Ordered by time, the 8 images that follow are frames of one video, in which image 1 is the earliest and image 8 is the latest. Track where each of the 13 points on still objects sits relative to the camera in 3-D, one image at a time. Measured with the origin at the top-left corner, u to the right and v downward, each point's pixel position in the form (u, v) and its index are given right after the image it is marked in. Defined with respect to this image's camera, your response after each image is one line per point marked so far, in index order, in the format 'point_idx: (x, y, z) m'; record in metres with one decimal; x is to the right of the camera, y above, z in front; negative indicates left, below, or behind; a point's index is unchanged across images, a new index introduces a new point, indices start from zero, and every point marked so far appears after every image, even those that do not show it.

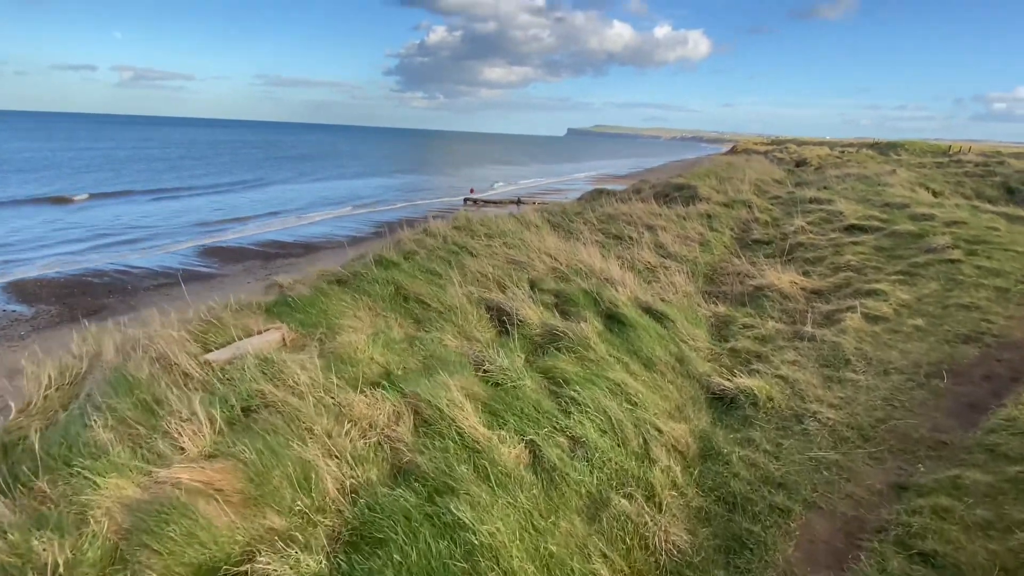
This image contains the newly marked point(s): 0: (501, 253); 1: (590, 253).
0: (-0.2, +0.5, +7.6) m
1: (+1.3, +0.6, +8.6) m
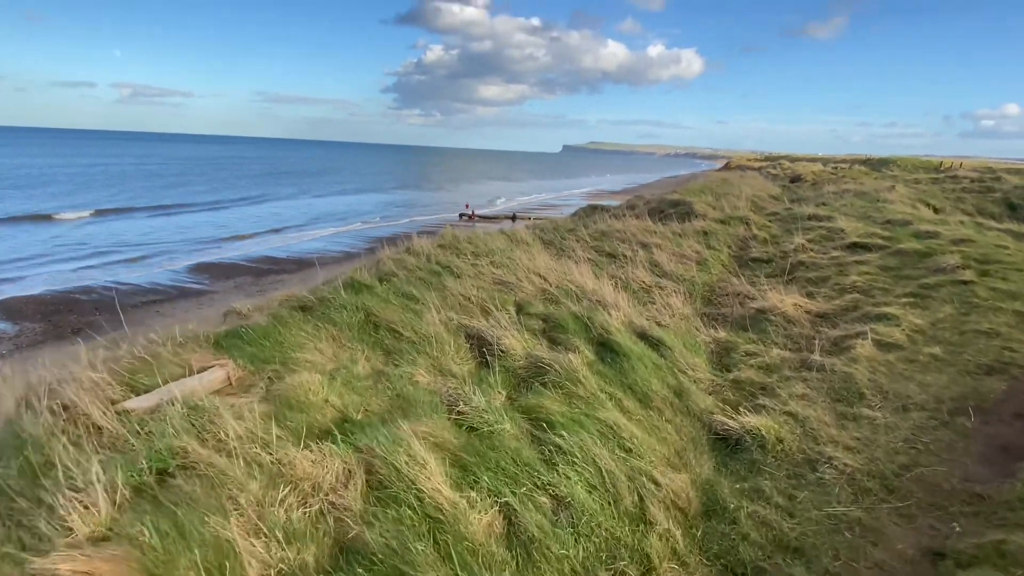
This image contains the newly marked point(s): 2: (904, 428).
0: (-0.4, +0.2, +7.2) m
1: (+1.2, +0.3, +8.1) m
2: (+3.0, -1.1, +3.9) m
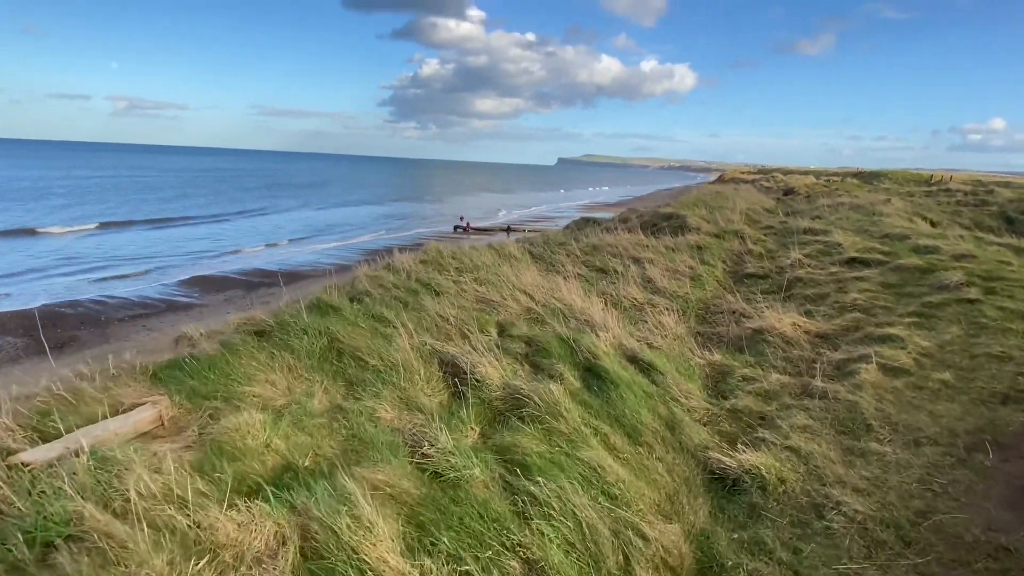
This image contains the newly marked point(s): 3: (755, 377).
0: (-0.6, 0.0, +6.8) m
1: (+0.9, 0.0, +7.8) m
2: (+2.9, -1.3, +3.6) m
3: (+2.5, -0.9, +5.1) m
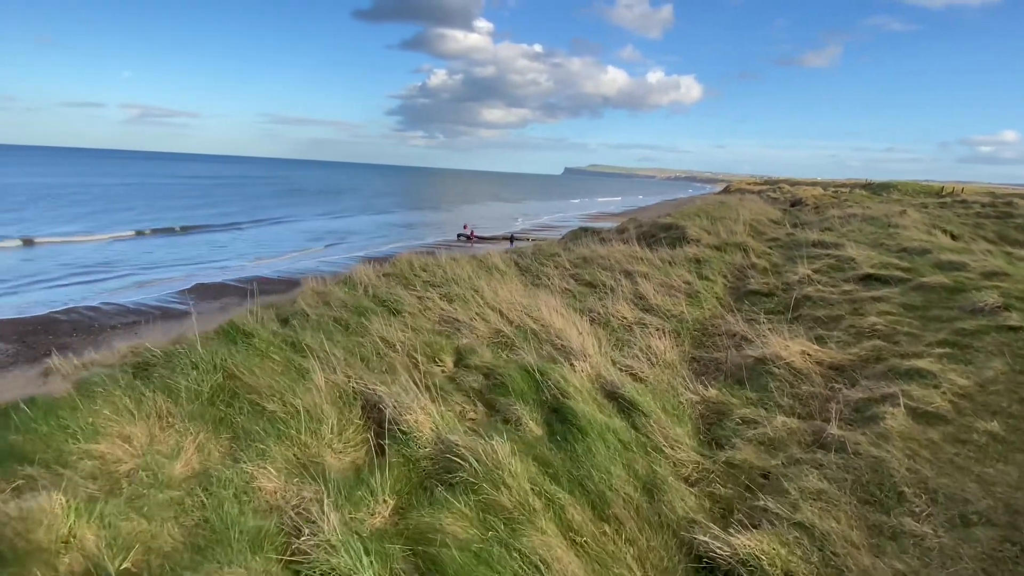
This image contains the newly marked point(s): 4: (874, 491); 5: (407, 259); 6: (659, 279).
0: (-0.9, -0.2, +6.0) m
1: (+0.6, -0.3, +7.0) m
2: (+2.5, -1.4, +2.7) m
3: (+2.1, -1.1, +4.3) m
4: (+2.4, -1.3, +3.3) m
5: (-1.7, +0.5, +8.3) m
6: (+2.5, +0.2, +8.5) m
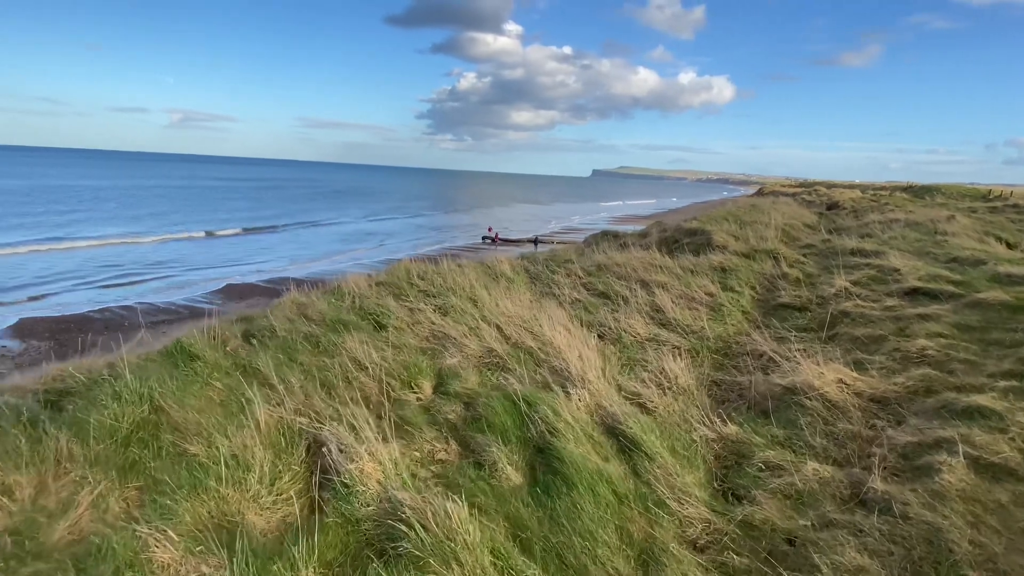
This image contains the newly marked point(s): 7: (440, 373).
0: (-1.0, -0.4, +5.5) m
1: (+0.6, -0.4, +6.4) m
2: (+2.2, -1.6, +2.1) m
3: (+1.9, -1.3, +3.6) m
4: (+2.2, -1.5, +2.6) m
5: (-1.6, +0.3, +7.9) m
6: (+2.6, 0.0, +7.8) m
7: (-0.6, -0.7, +4.3) m
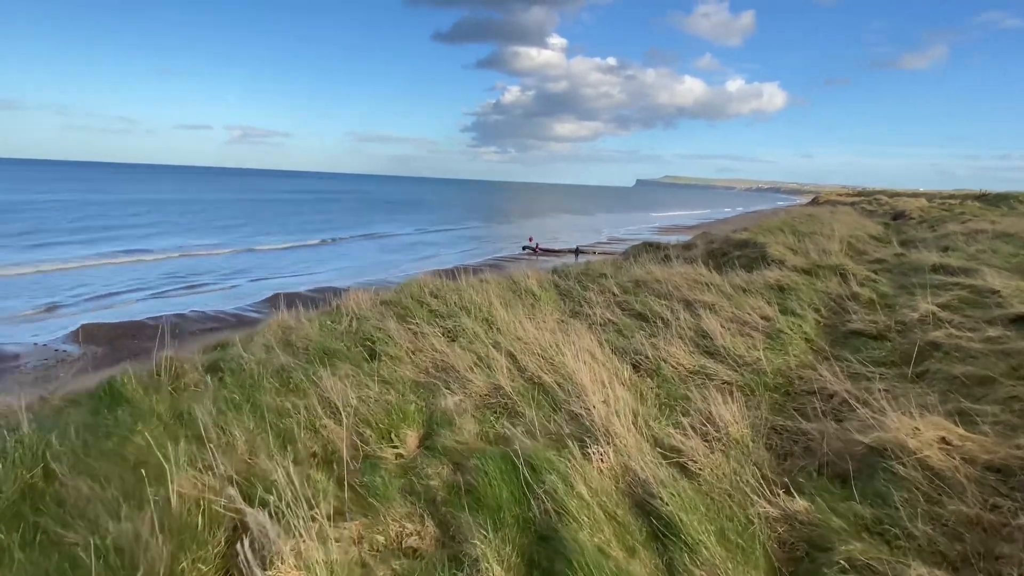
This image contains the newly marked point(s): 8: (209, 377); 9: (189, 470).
0: (-0.8, -0.6, +4.8) m
1: (+0.8, -0.7, +5.6) m
2: (+2.1, -1.8, +1.1) m
3: (+1.9, -1.5, +2.7) m
4: (+2.1, -1.7, +1.7) m
5: (-1.3, +0.1, +7.2) m
6: (+2.9, -0.3, +6.8) m
7: (-0.6, -0.9, +3.6) m
8: (-2.1, -0.6, +3.5) m
9: (-1.6, -0.9, +2.4) m
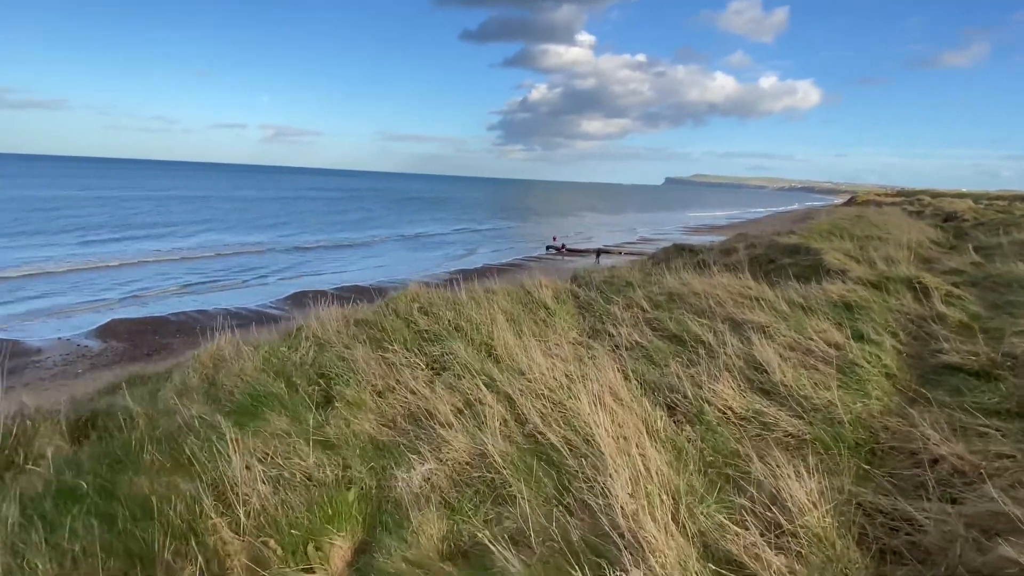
0: (-0.8, -0.7, +3.7) m
1: (+0.8, -0.8, +4.4) m
2: (+1.9, -2.0, -0.1) m
3: (+1.8, -1.7, +1.5) m
4: (+1.9, -1.9, +0.4) m
5: (-1.2, -0.1, +6.2) m
6: (+3.0, -0.5, +5.5) m
7: (-0.6, -1.1, +2.5) m
8: (-2.1, -0.7, +2.5) m
9: (-1.7, -1.0, +1.4) m
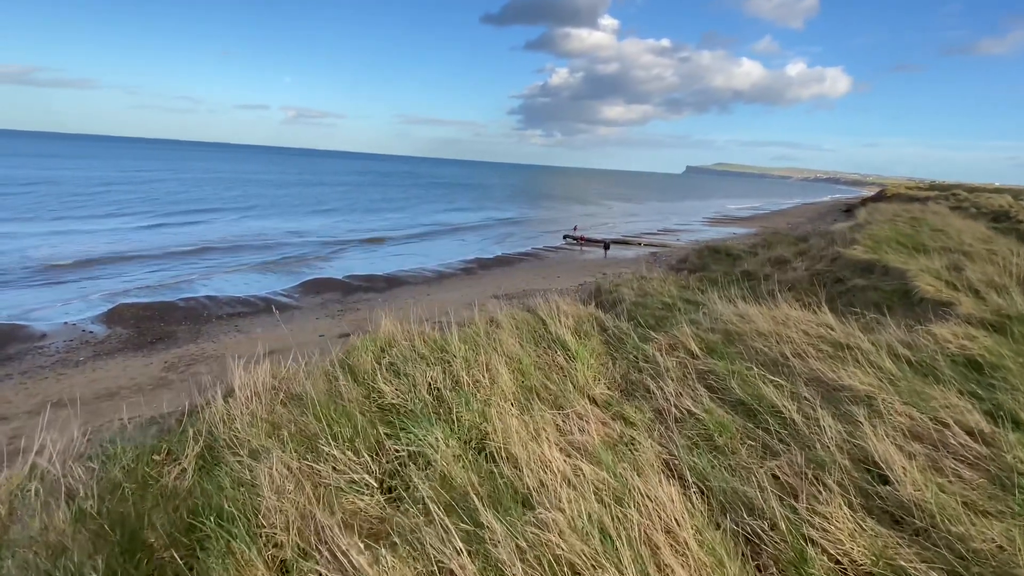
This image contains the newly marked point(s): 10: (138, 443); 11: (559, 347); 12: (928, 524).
0: (-0.8, -1.2, +2.2) m
1: (+0.8, -1.3, +2.9) m
2: (+1.7, -2.6, -1.7) m
3: (+1.7, -2.2, -0.1) m
4: (+1.7, -2.4, -1.1) m
5: (-1.1, -0.4, +4.7) m
6: (+3.0, -1.0, +3.9) m
7: (-0.7, -1.6, +1.0) m
8: (-2.2, -1.2, +1.1) m
9: (-1.8, -1.5, 0.0) m
10: (-2.0, -0.8, +2.9) m
11: (+0.5, -0.6, +5.4) m
12: (+2.5, -1.4, +3.0) m
